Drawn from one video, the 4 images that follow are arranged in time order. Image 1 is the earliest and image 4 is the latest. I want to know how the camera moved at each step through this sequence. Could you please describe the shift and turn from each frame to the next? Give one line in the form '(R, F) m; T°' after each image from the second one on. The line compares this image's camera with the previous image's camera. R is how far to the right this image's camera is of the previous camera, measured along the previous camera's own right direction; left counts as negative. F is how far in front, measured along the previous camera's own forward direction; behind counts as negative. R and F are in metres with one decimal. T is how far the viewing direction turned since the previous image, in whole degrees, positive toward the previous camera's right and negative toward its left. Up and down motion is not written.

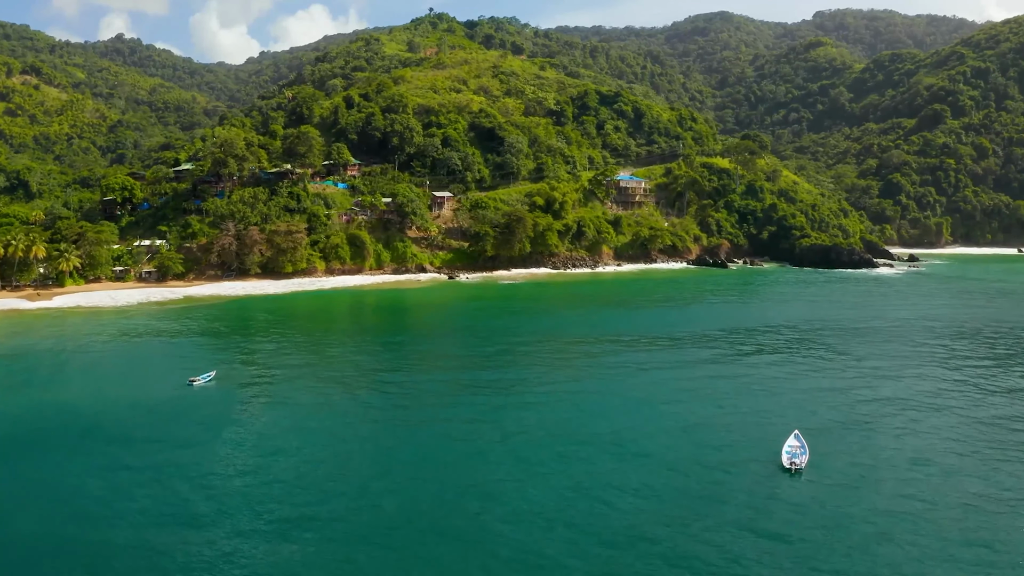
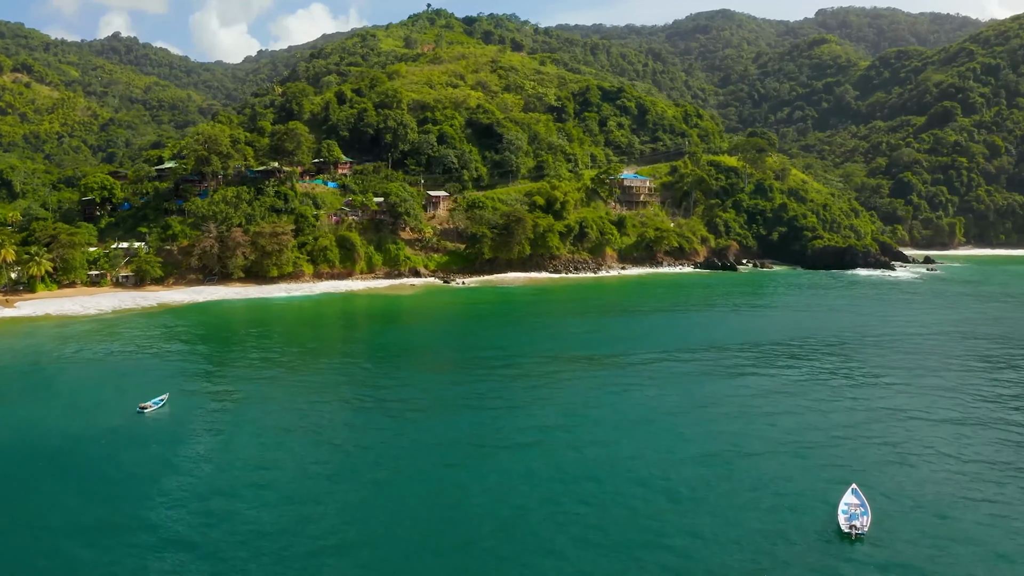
(+0.1, +3.7) m; 0°
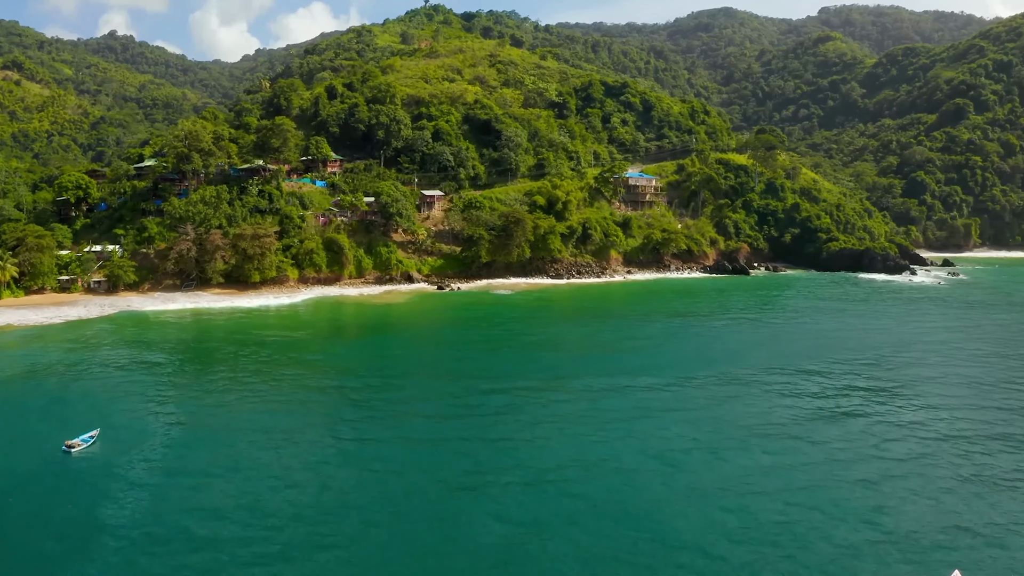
(+0.1, +4.0) m; 0°
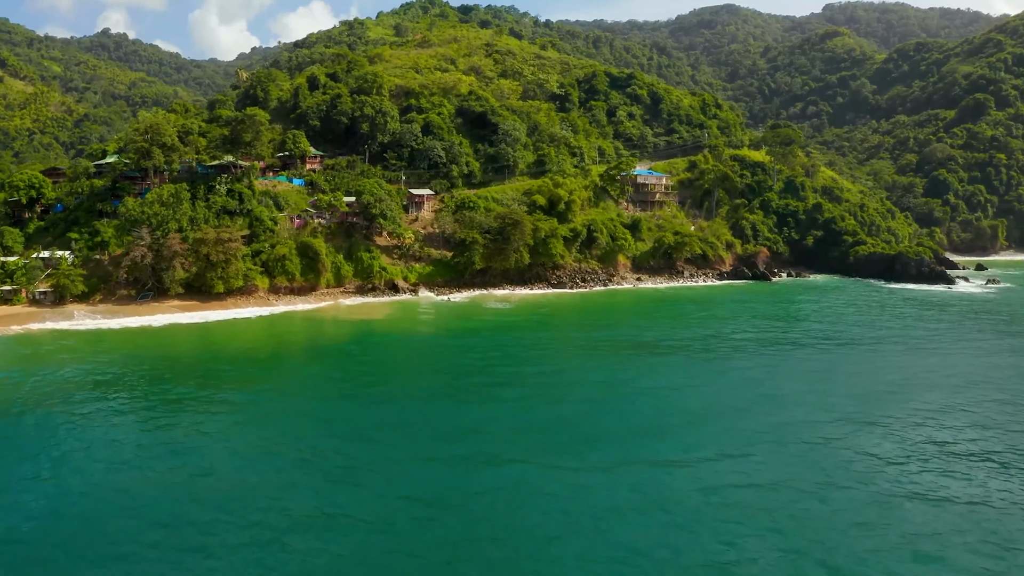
(+0.2, +6.5) m; 0°
